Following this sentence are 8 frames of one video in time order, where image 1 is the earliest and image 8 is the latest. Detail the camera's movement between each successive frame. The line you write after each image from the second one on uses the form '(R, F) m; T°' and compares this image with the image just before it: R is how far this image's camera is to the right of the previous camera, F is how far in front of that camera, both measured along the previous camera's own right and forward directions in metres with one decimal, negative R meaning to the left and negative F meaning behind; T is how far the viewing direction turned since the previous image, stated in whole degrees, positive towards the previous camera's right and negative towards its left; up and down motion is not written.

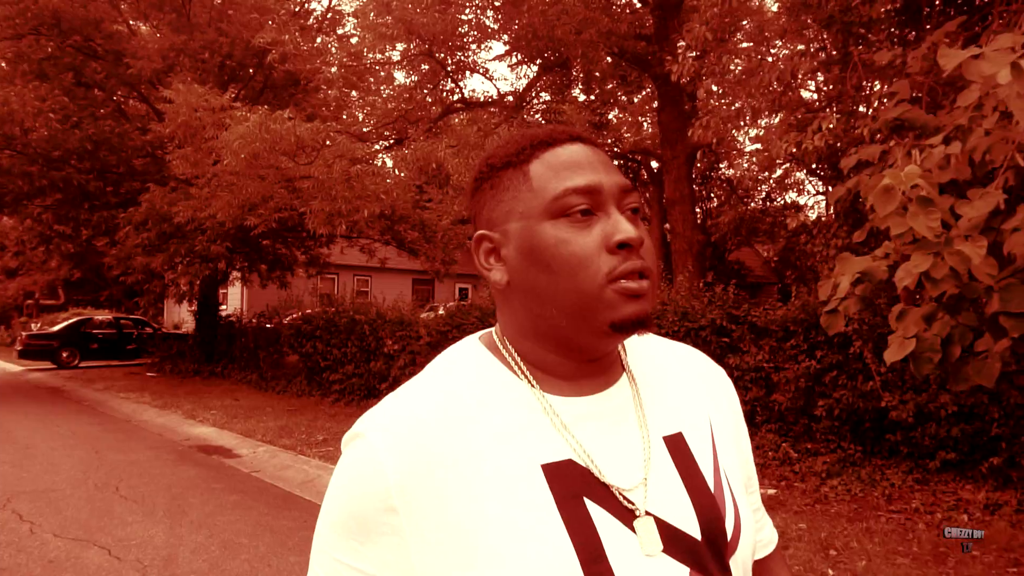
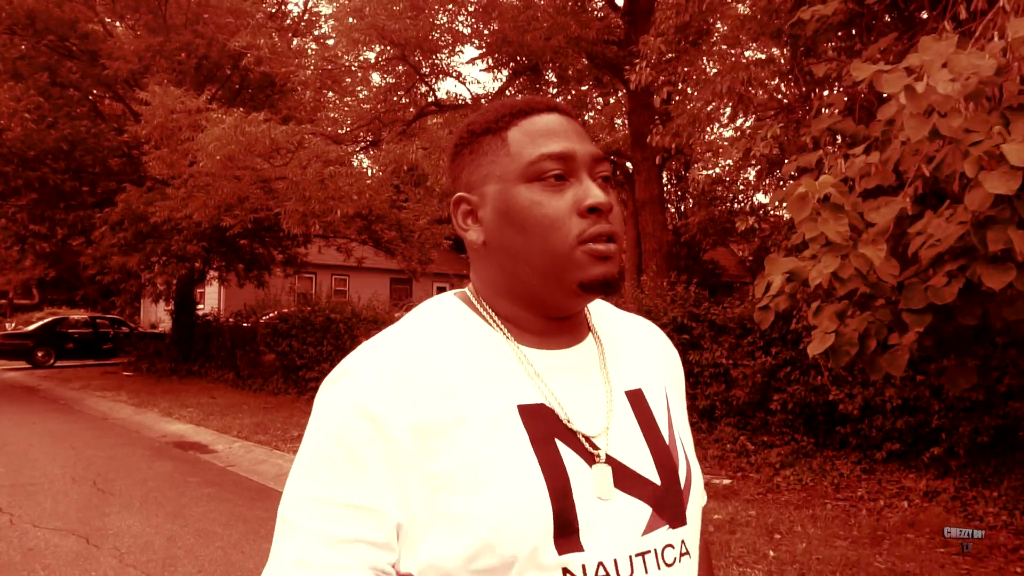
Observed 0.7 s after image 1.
(+0.1, -0.3) m; +1°
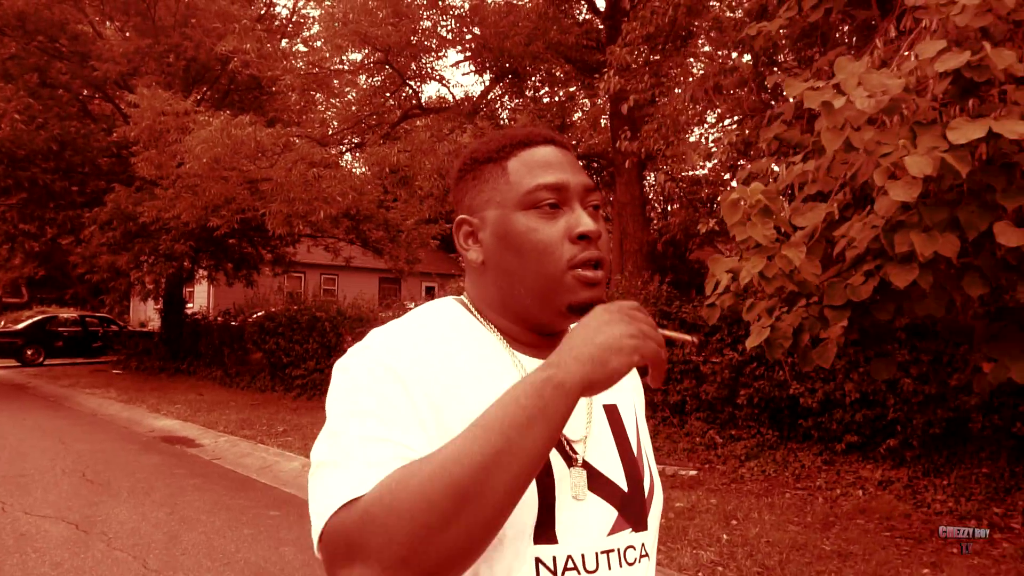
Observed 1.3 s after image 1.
(+0.2, -0.3) m; +1°
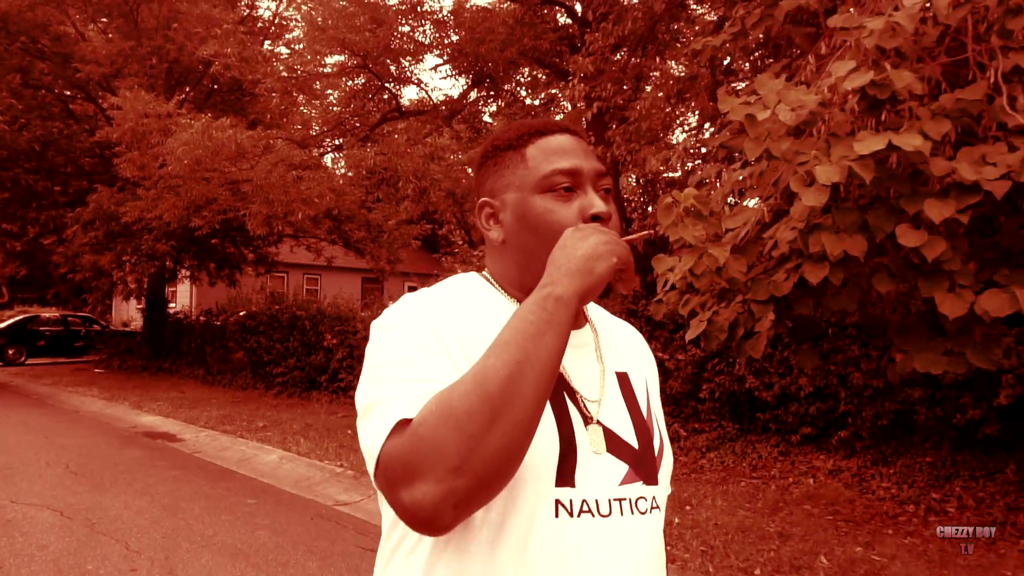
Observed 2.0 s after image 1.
(+0.2, -0.3) m; +1°
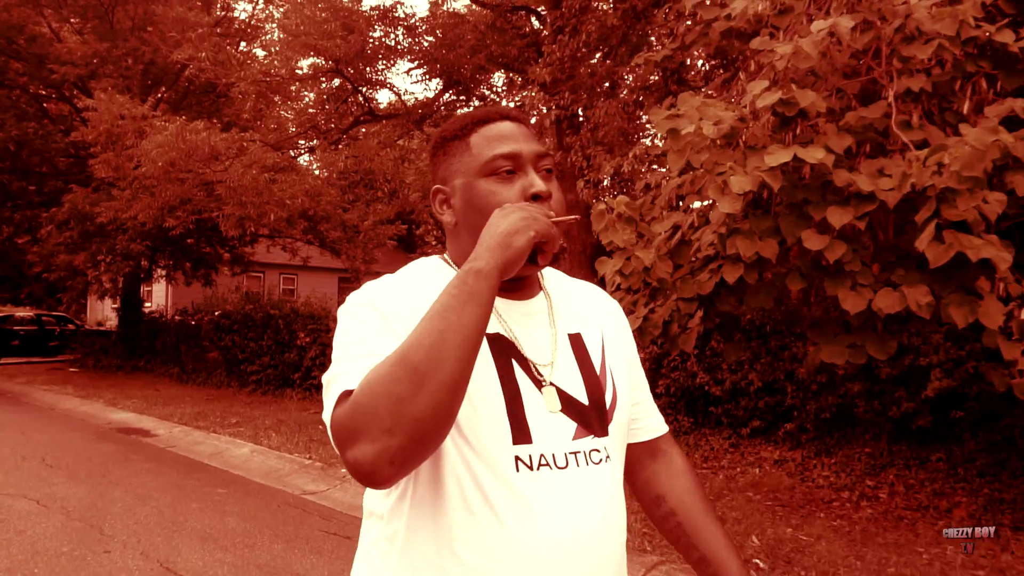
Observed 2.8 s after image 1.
(+0.2, -0.4) m; +1°
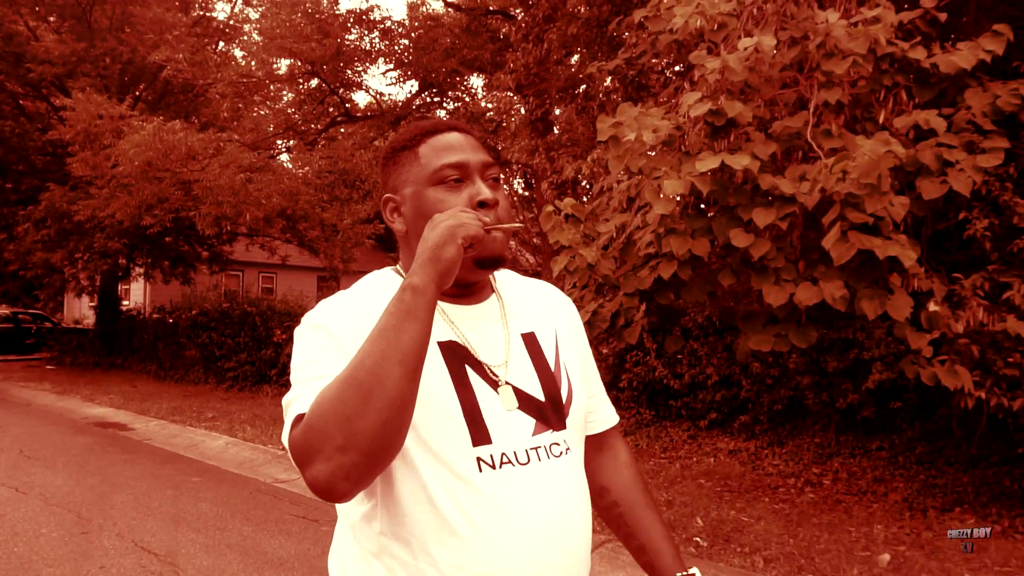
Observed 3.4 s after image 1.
(+0.2, -0.3) m; +1°
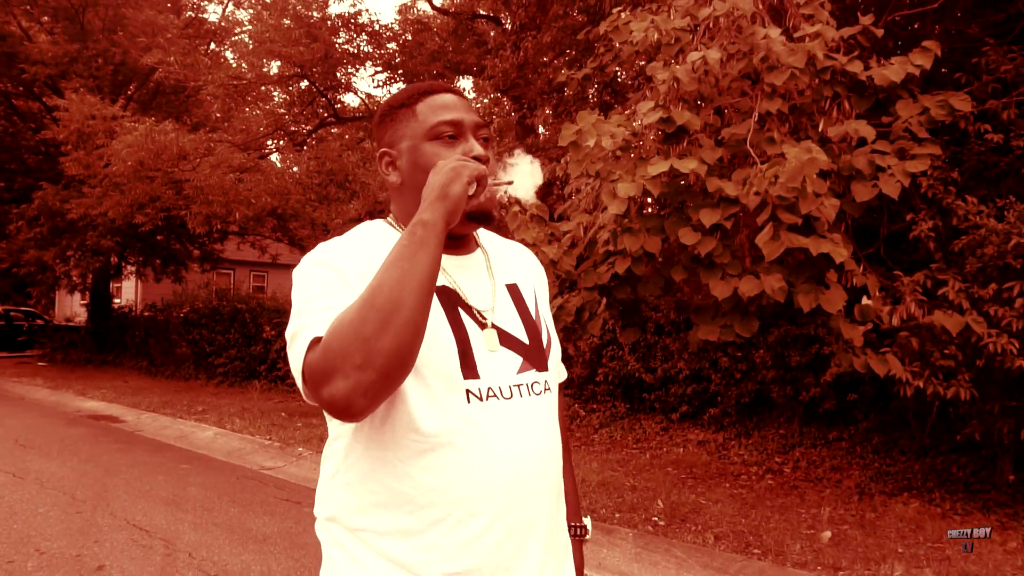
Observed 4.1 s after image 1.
(+0.2, -0.4) m; +1°
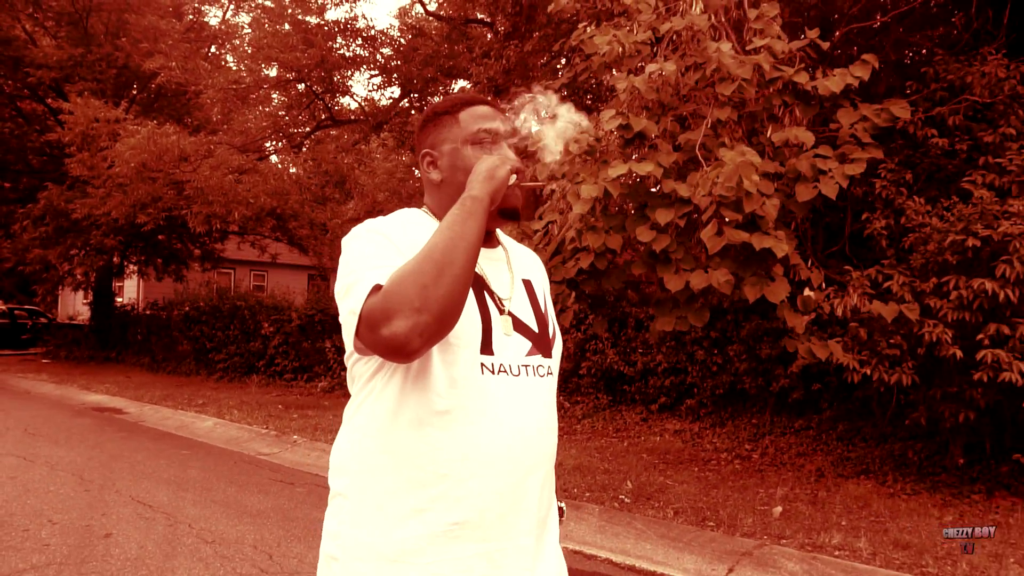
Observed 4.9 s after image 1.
(+0.2, -0.5) m; 0°
